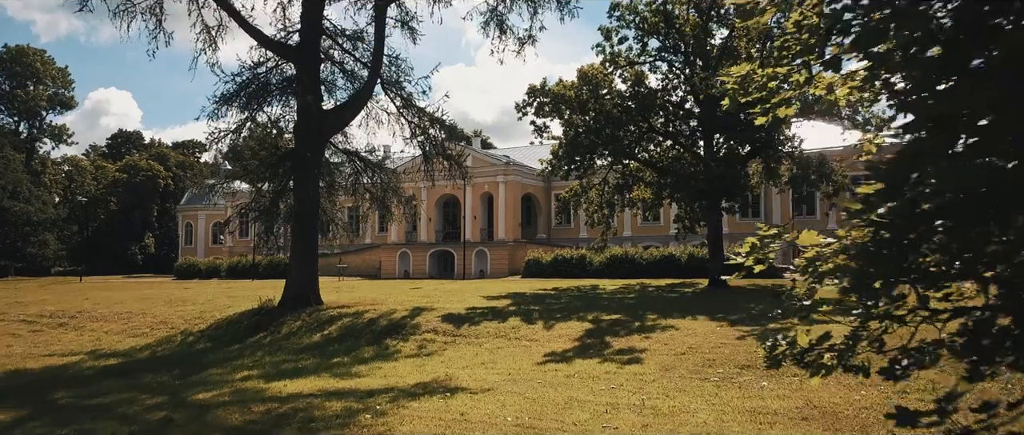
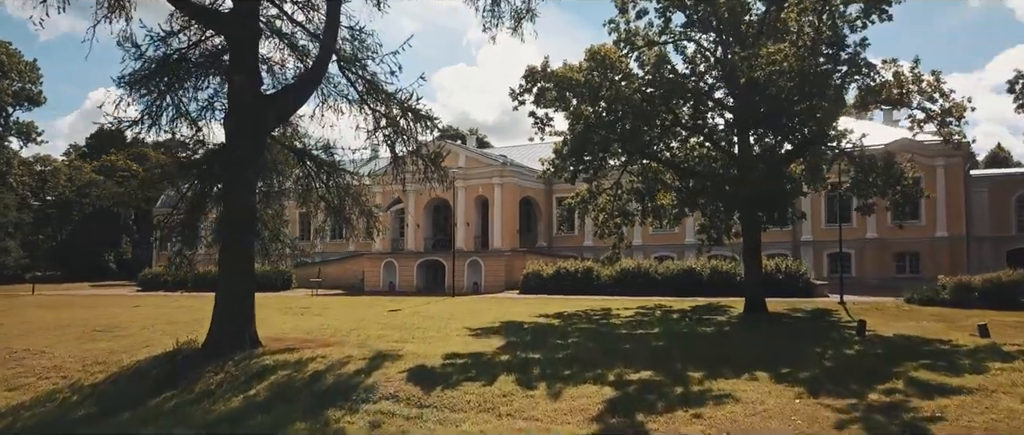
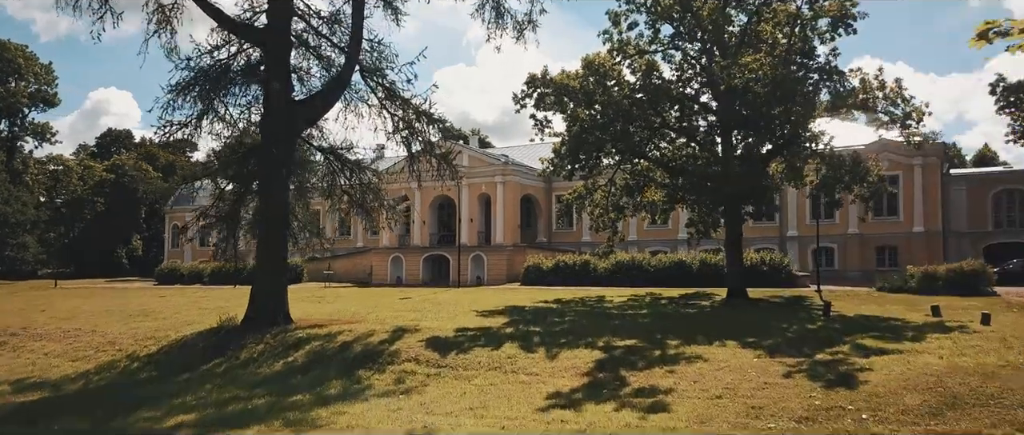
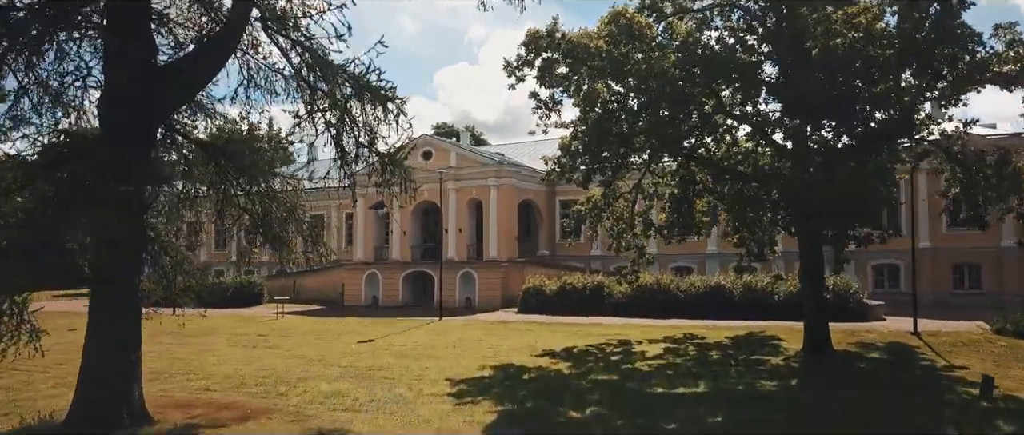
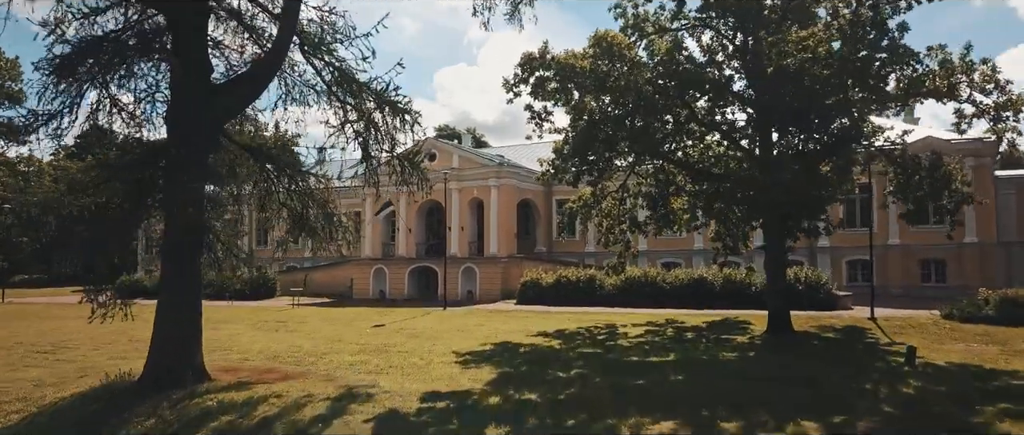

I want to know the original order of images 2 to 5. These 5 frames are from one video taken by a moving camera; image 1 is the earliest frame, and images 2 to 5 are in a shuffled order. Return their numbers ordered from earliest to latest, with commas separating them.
3, 2, 5, 4
